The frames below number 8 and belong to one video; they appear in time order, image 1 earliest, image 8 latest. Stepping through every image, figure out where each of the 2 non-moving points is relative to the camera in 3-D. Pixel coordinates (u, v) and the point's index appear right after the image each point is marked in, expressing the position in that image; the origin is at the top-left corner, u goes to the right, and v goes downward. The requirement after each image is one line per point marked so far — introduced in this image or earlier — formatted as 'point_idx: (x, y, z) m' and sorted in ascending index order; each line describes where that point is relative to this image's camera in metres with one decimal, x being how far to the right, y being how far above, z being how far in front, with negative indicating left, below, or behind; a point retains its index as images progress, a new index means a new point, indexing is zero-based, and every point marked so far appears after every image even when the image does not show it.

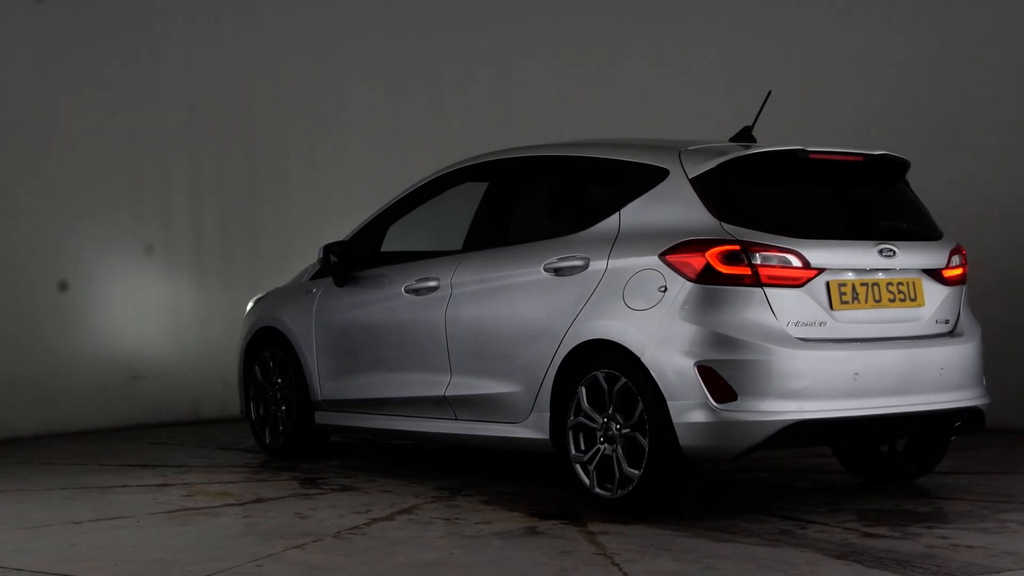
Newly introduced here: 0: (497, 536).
0: (-0.1, -0.8, +4.1) m
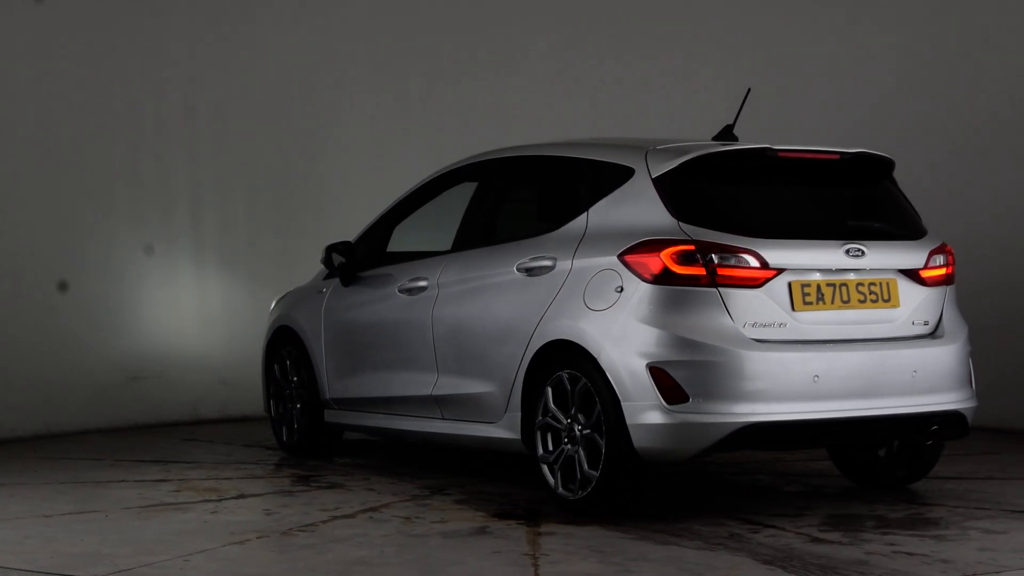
0: (-0.2, -0.8, +4.1) m
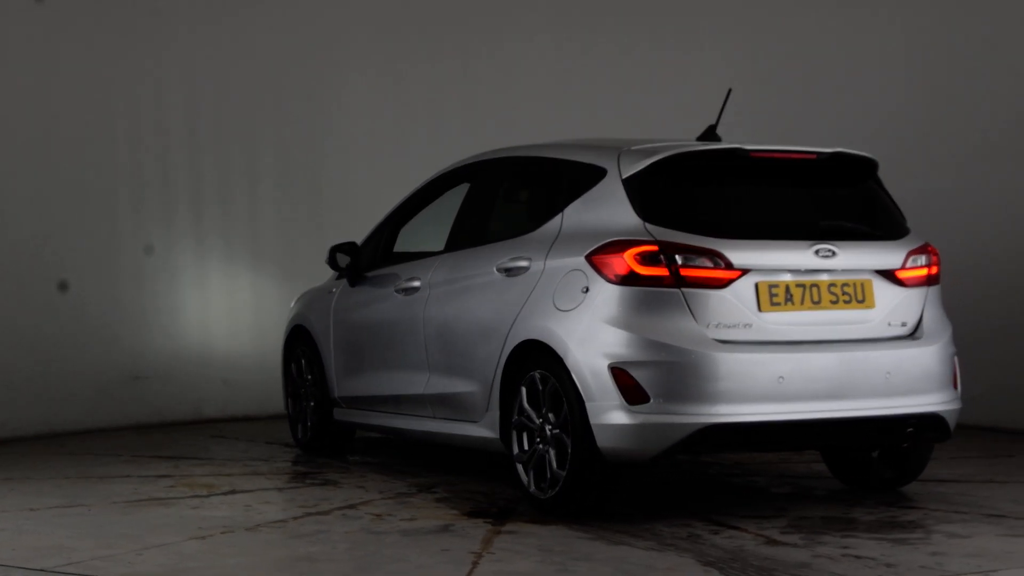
0: (-0.4, -0.8, +4.2) m
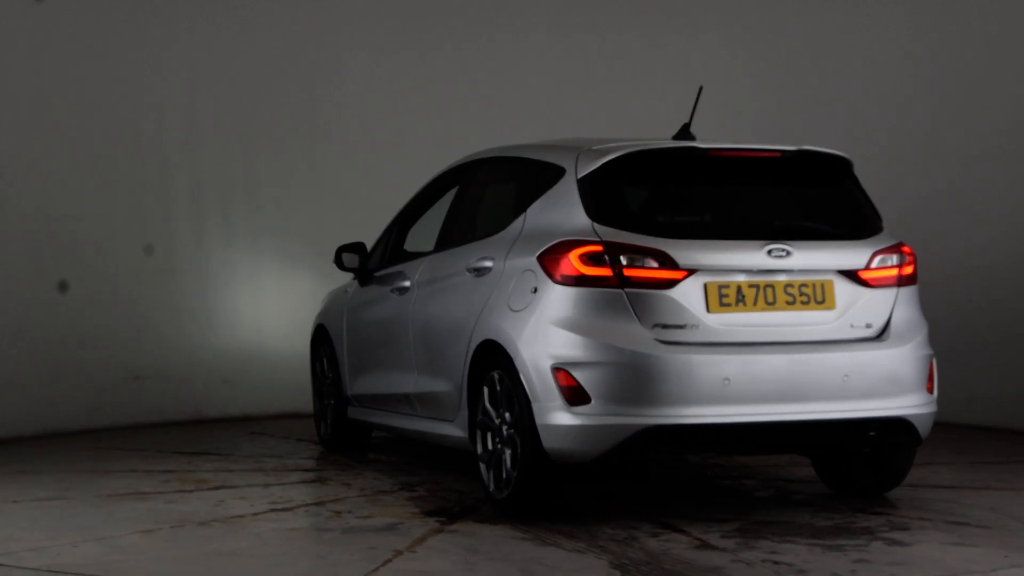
0: (-0.6, -0.8, +4.2) m
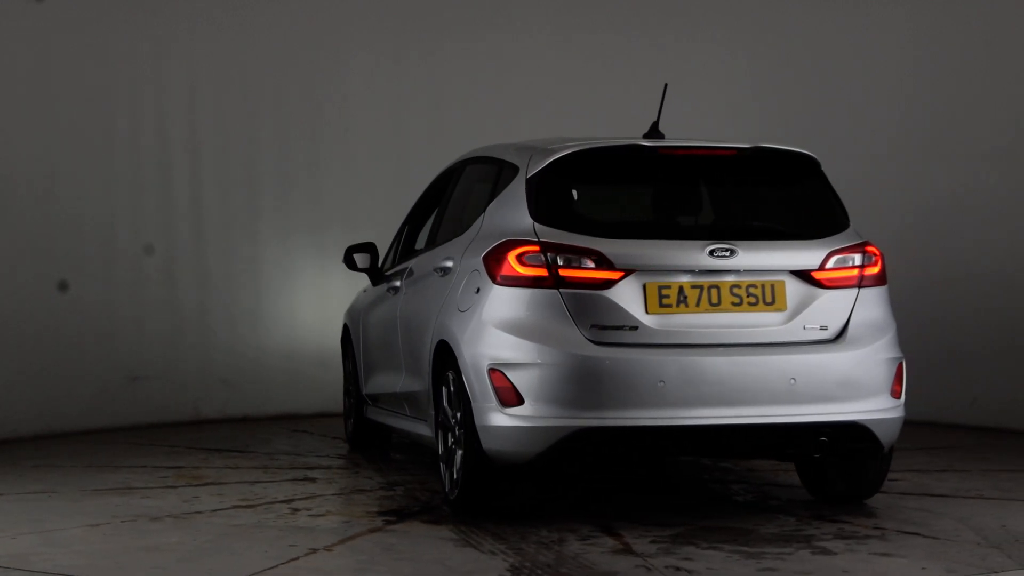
0: (-0.8, -0.8, +4.3) m
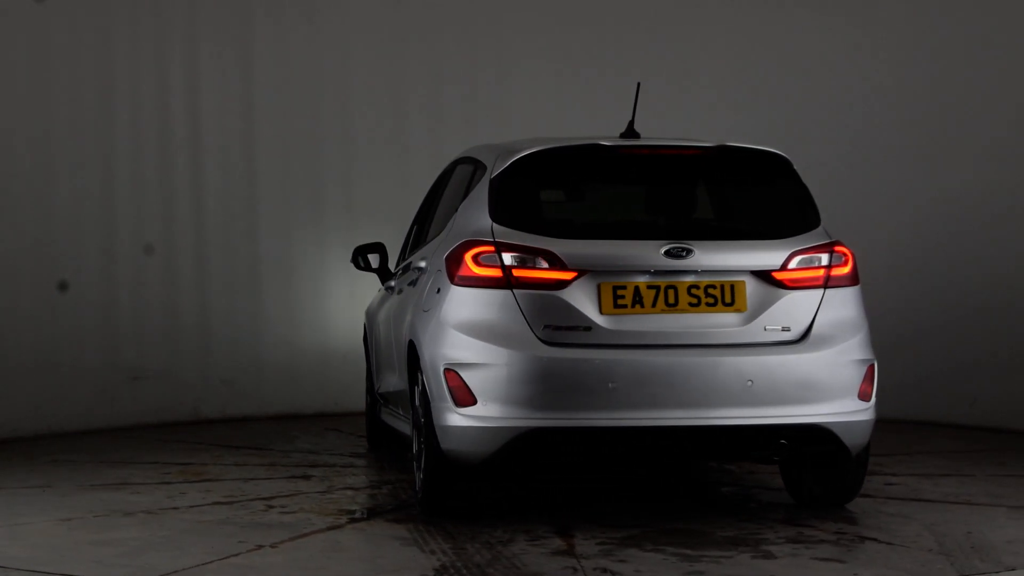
0: (-0.9, -0.8, +4.3) m
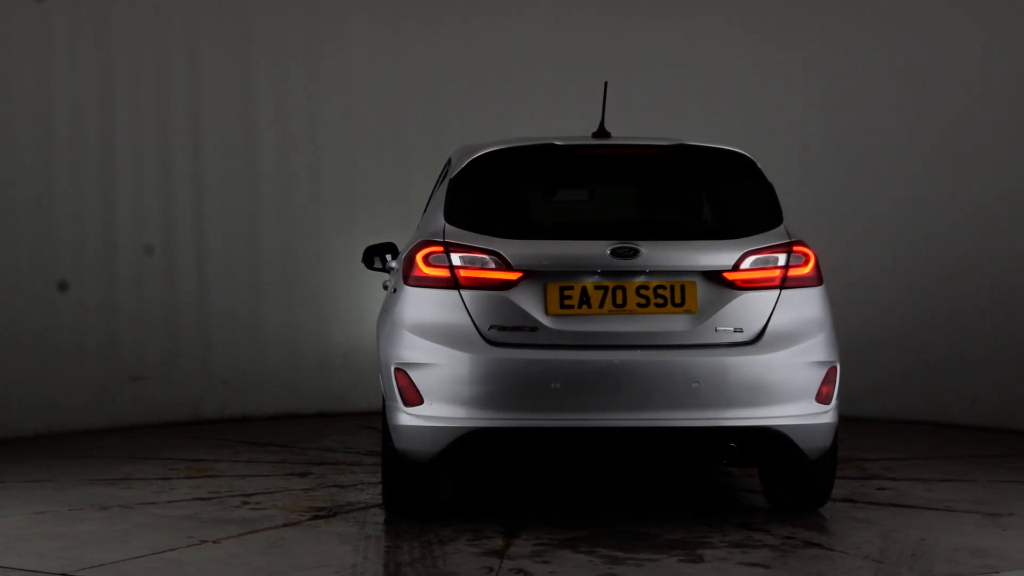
0: (-1.1, -0.8, +4.4) m
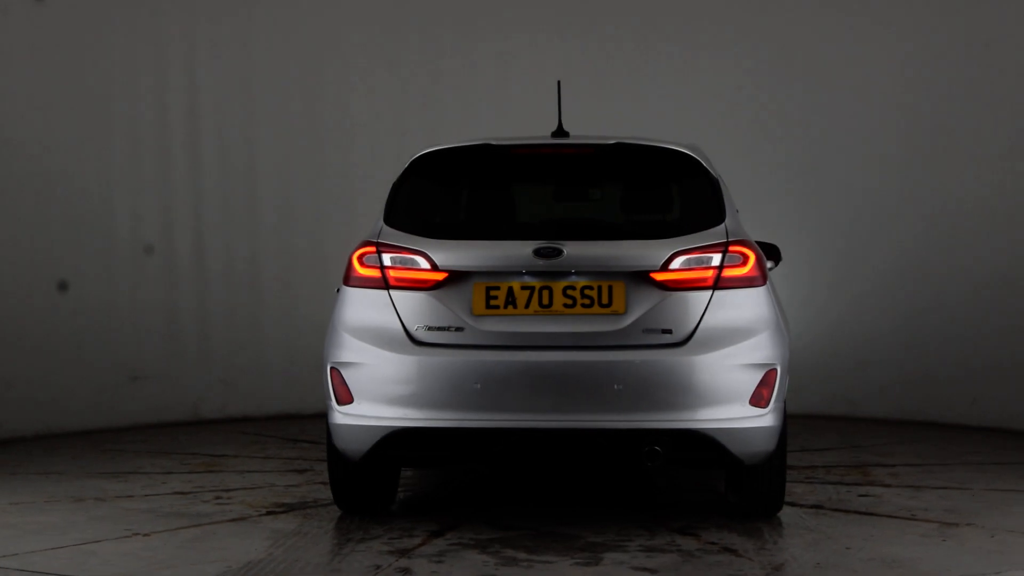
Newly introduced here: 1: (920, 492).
0: (-1.3, -0.8, +4.6) m
1: (+1.7, -0.8, +5.2) m
